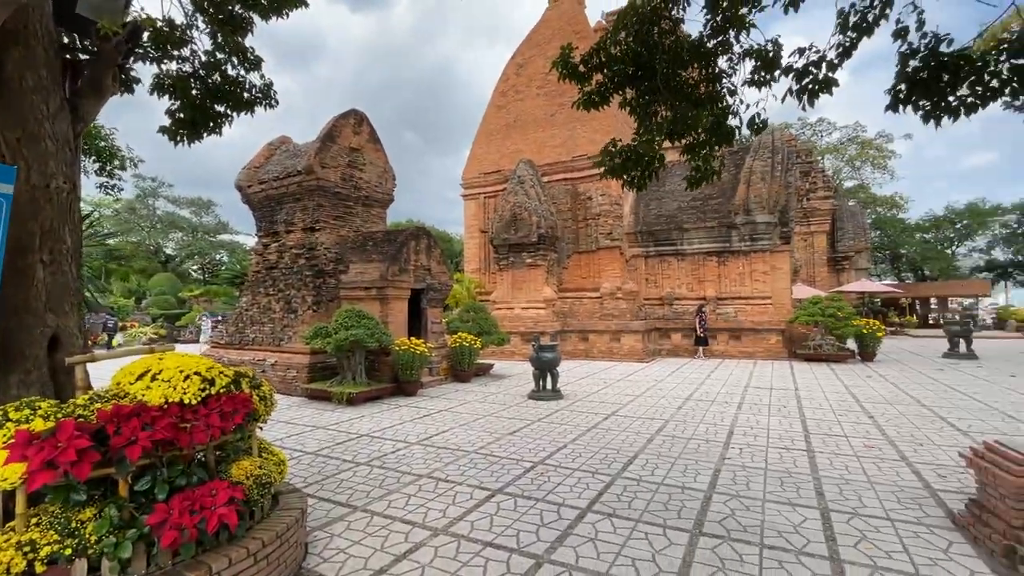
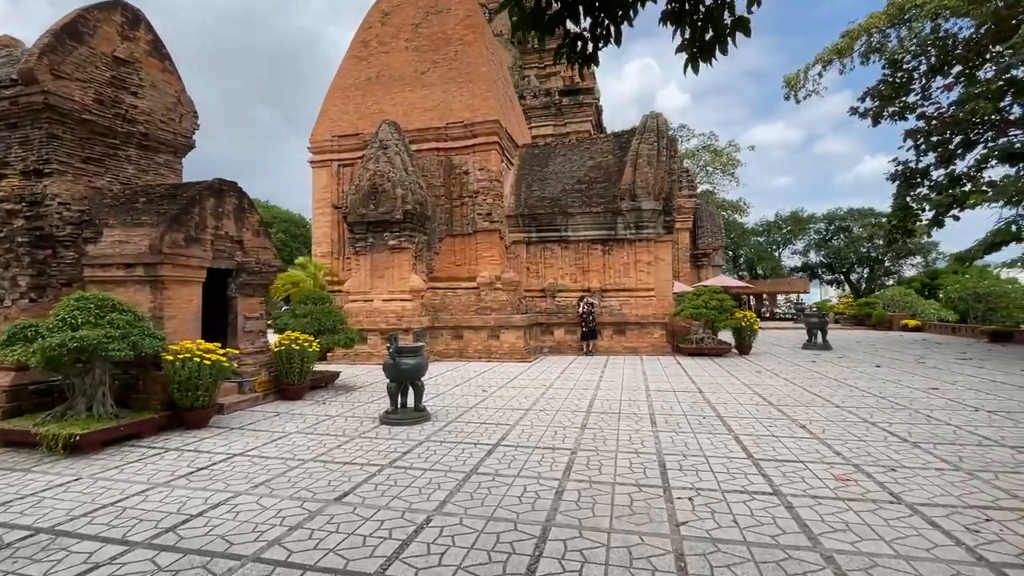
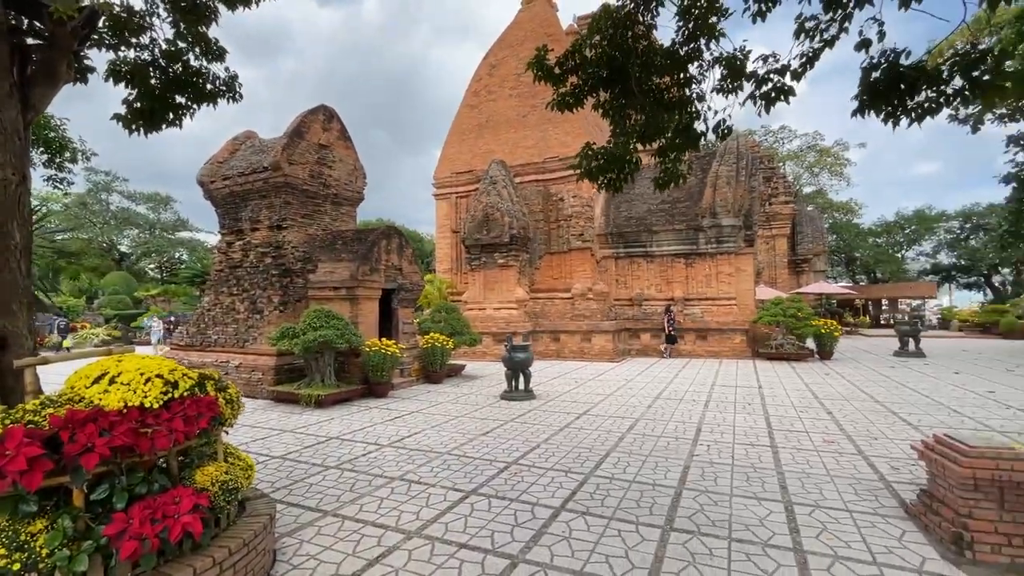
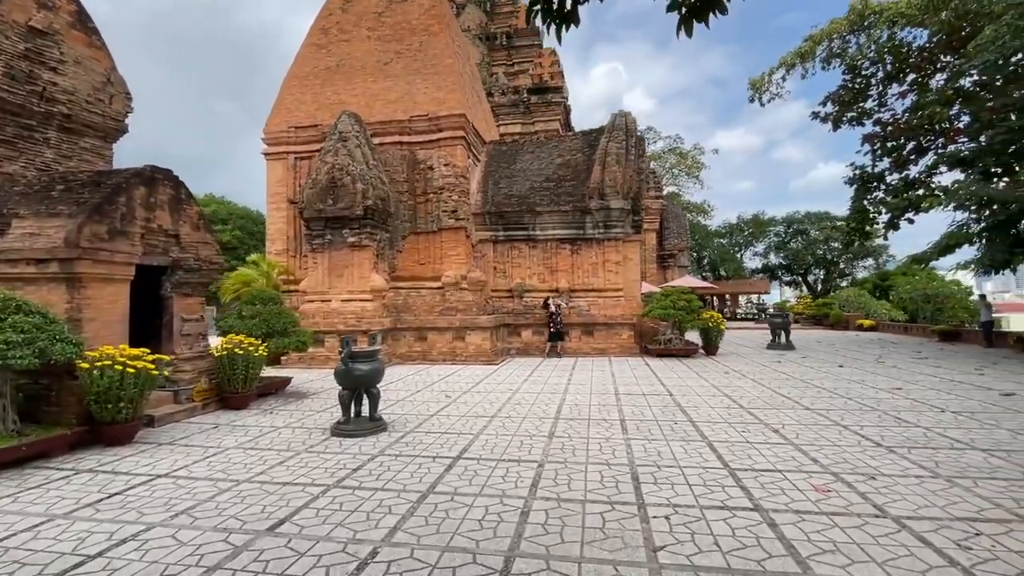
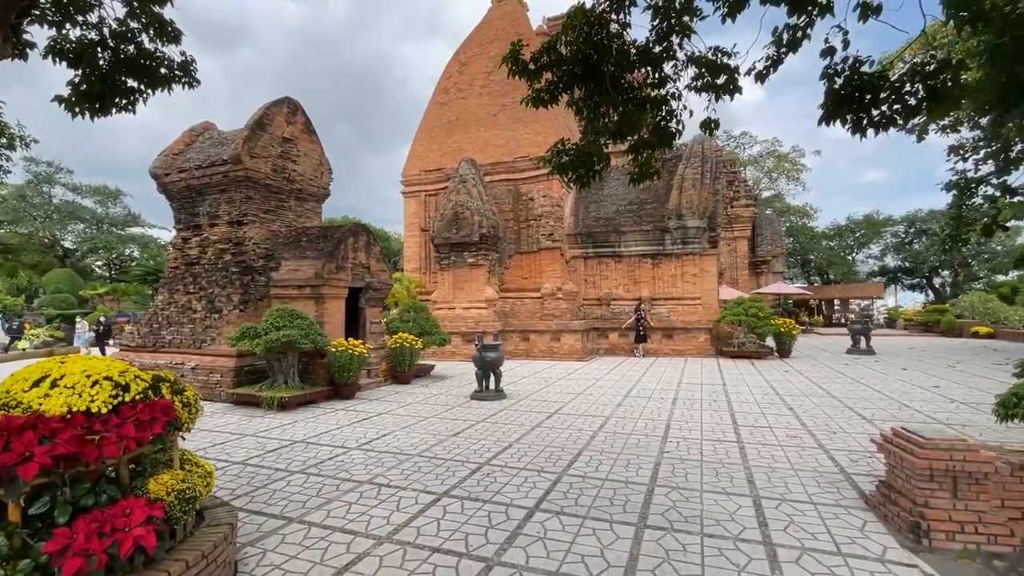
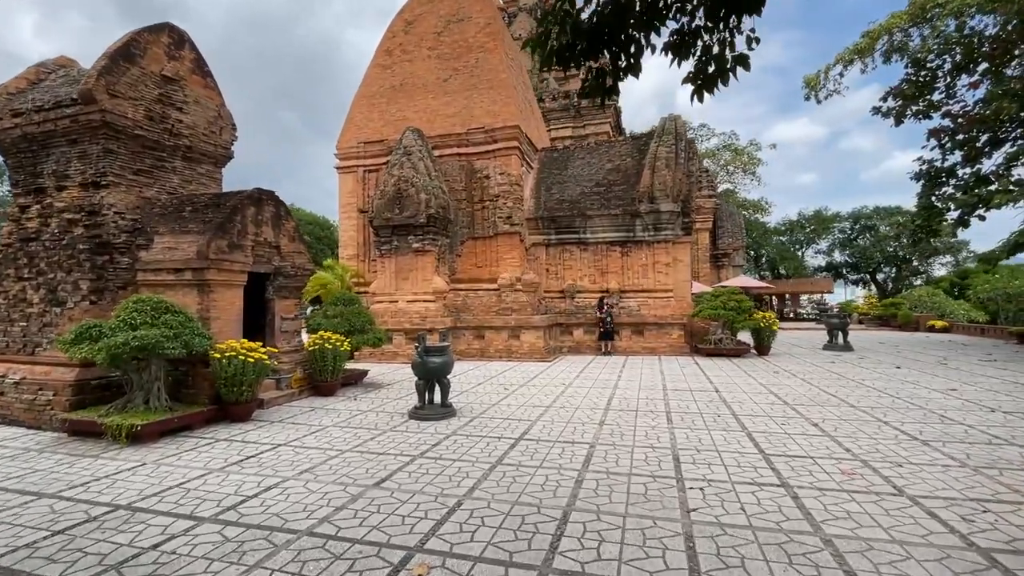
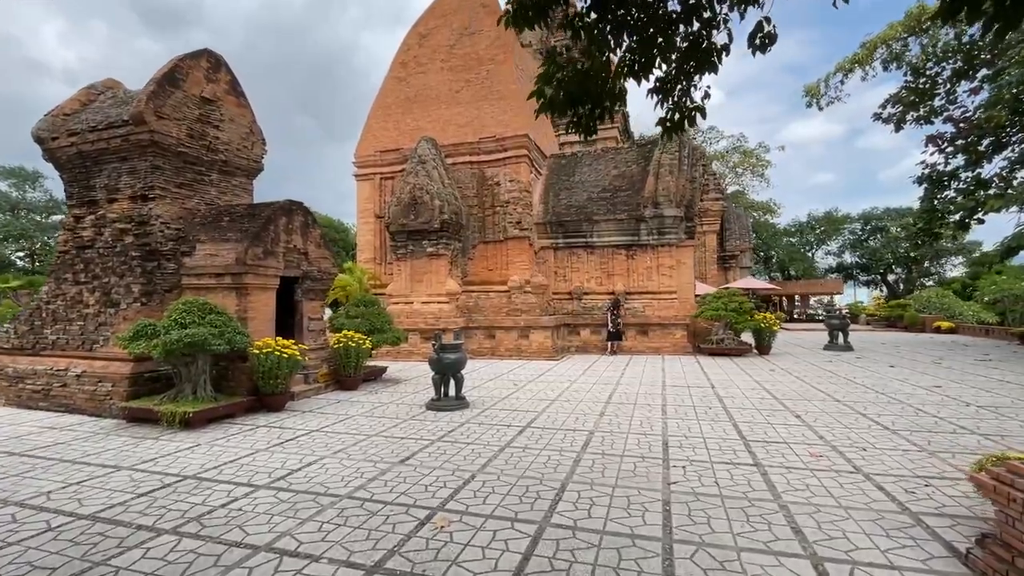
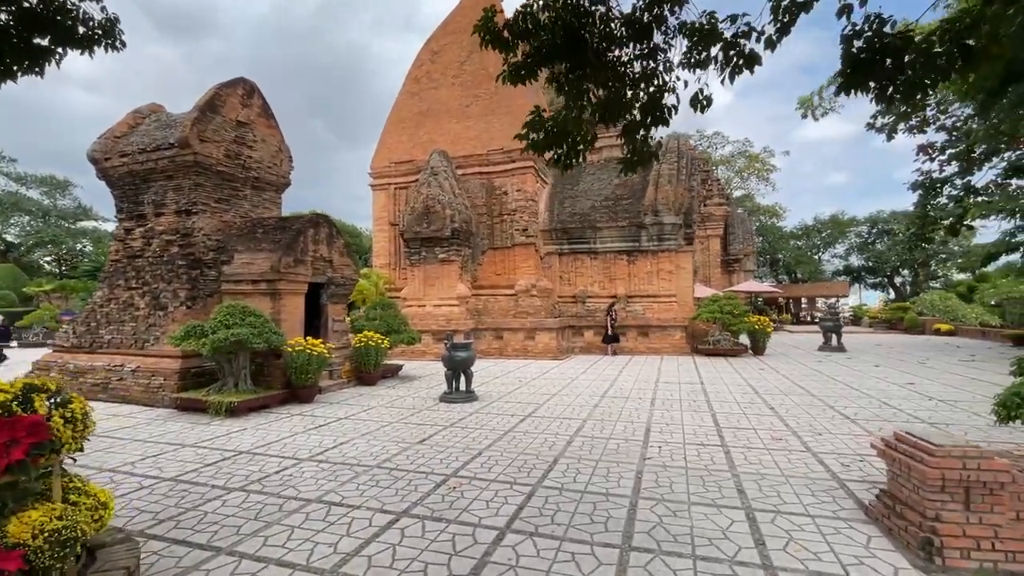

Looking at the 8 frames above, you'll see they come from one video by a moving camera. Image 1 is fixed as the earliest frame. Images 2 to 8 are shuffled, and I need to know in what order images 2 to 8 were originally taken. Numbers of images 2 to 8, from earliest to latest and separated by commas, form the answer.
3, 5, 8, 7, 6, 2, 4
